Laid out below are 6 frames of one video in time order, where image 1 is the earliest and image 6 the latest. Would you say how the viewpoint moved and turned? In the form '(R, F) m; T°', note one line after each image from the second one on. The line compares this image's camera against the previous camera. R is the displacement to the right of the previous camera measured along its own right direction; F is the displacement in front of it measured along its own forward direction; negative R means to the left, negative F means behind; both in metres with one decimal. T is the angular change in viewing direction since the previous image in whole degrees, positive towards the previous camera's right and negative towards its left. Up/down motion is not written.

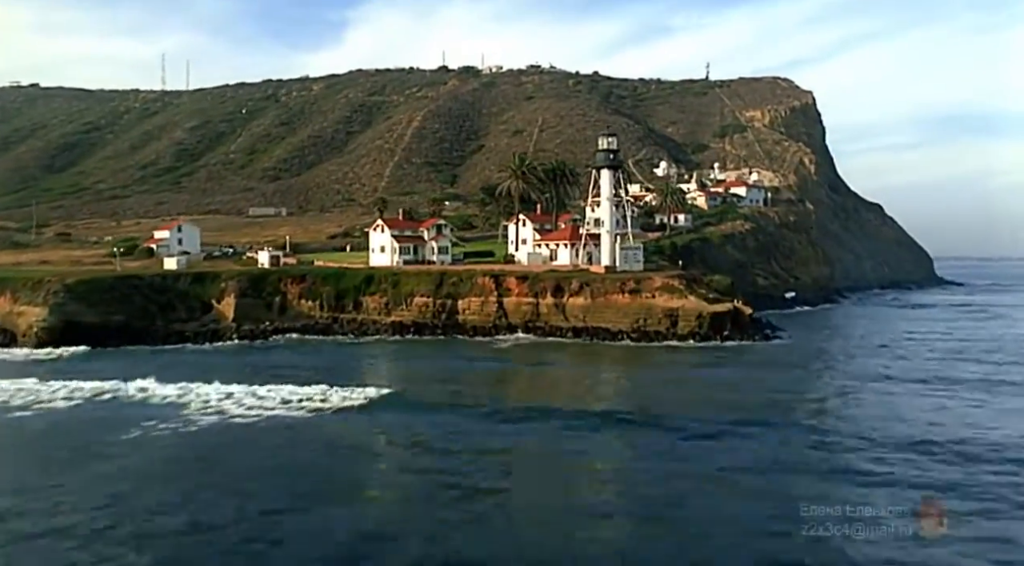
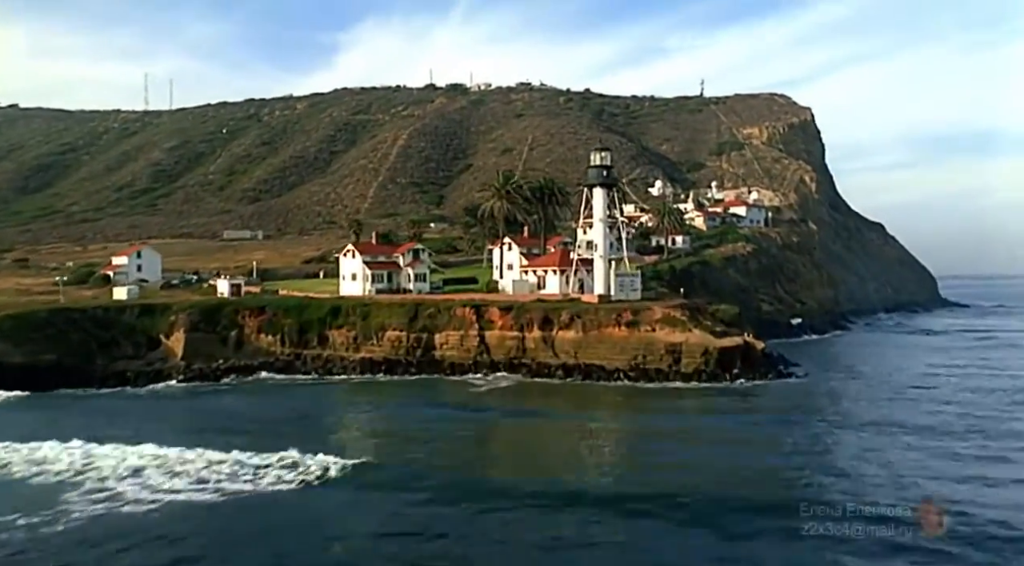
(+0.5, +5.3) m; 0°
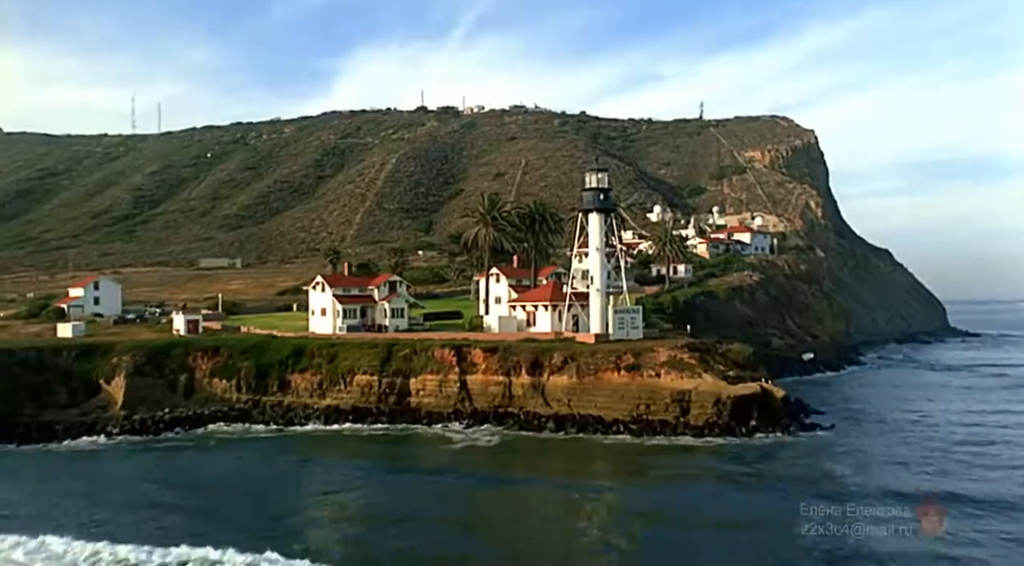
(+0.5, +5.2) m; 0°
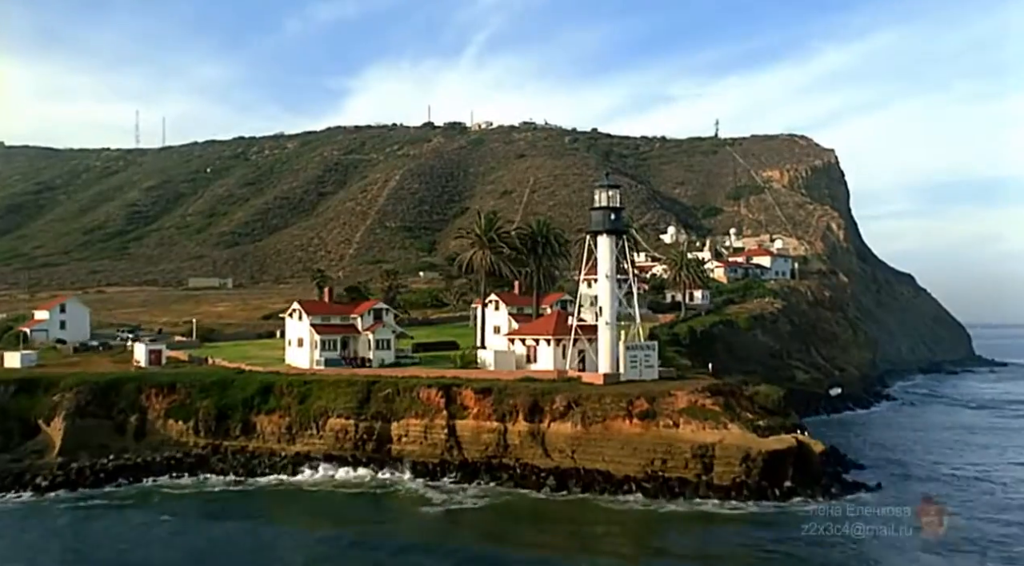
(+0.5, +5.1) m; -1°
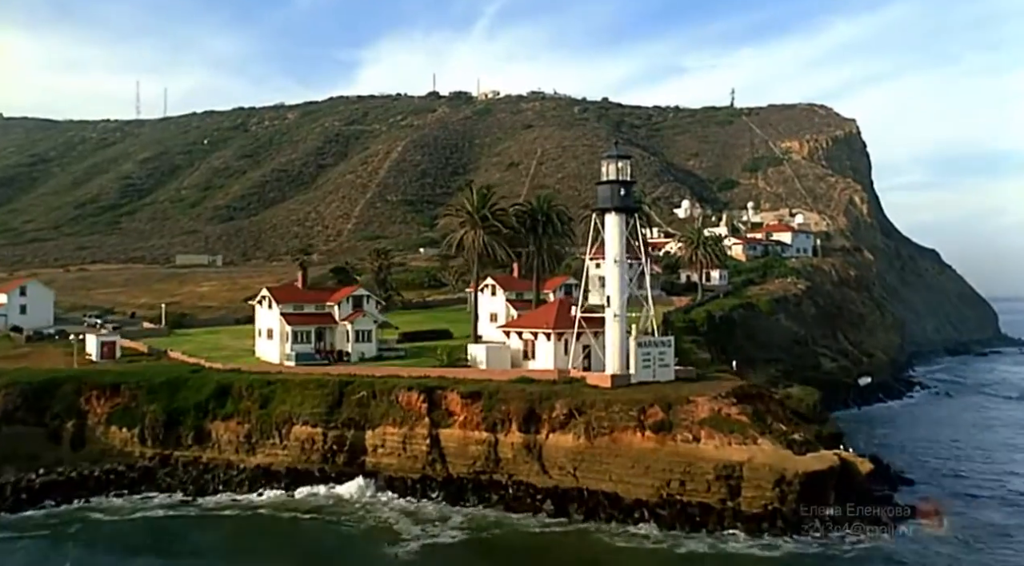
(+0.6, +5.0) m; -1°
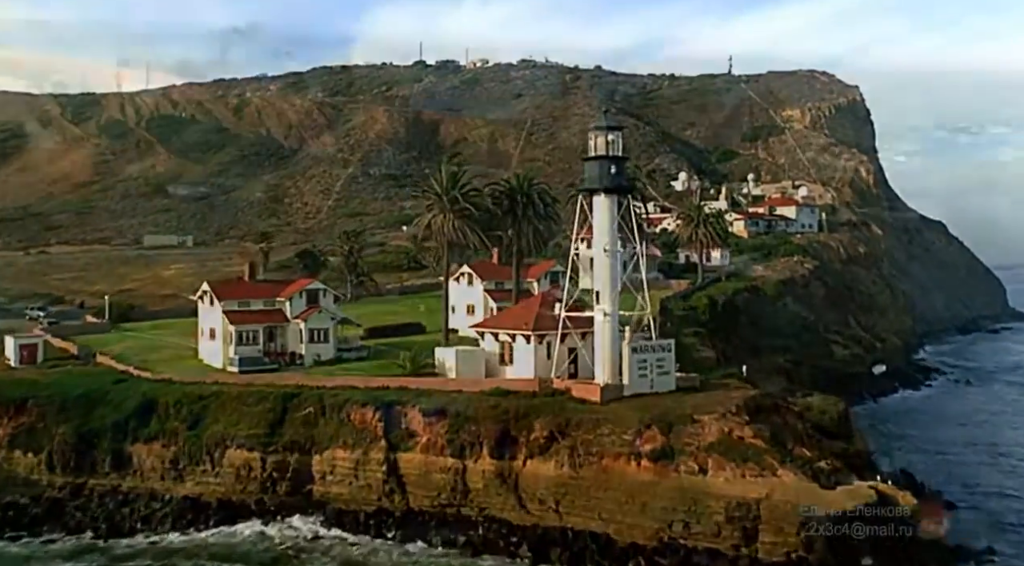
(+0.7, +4.8) m; 0°
